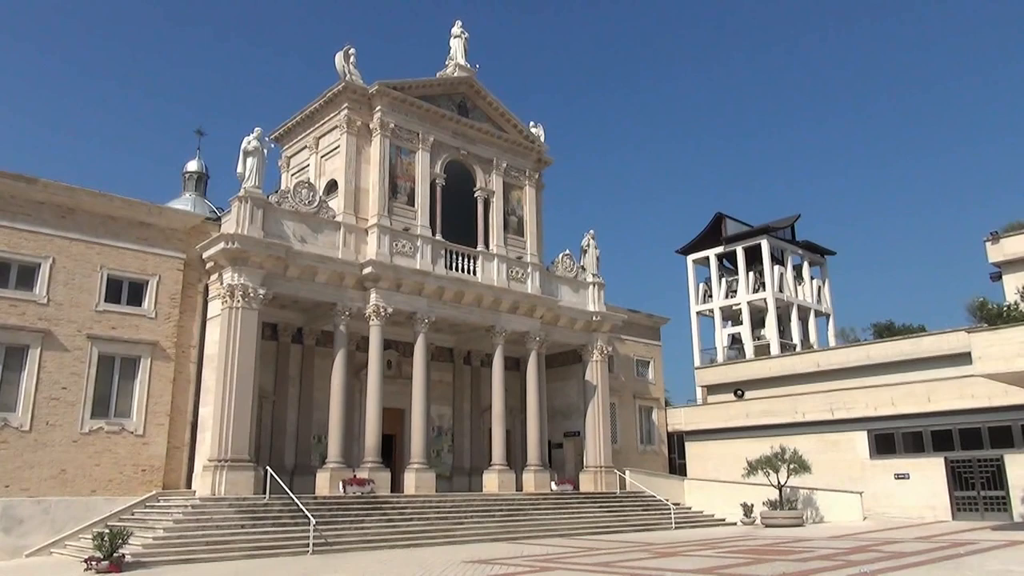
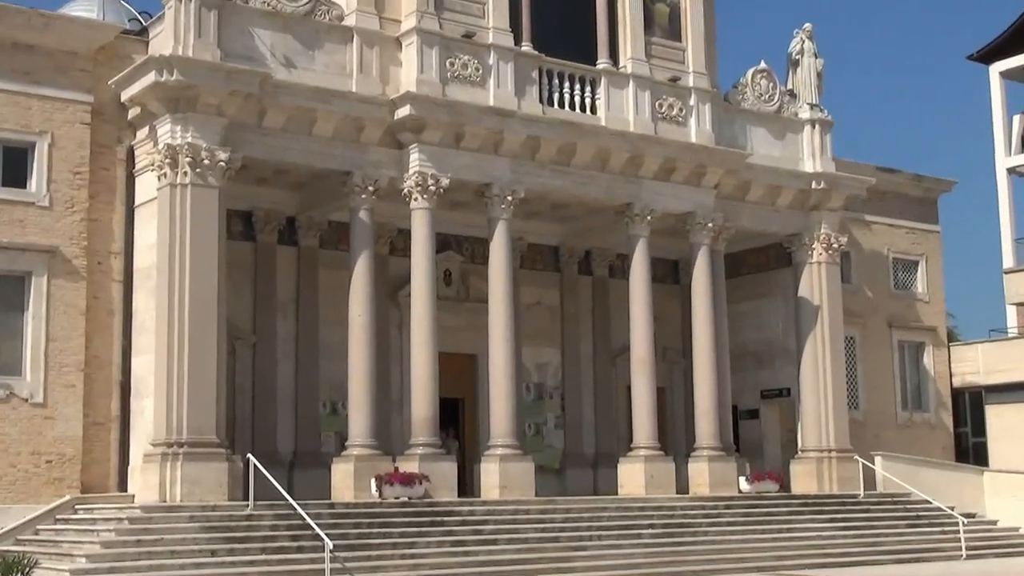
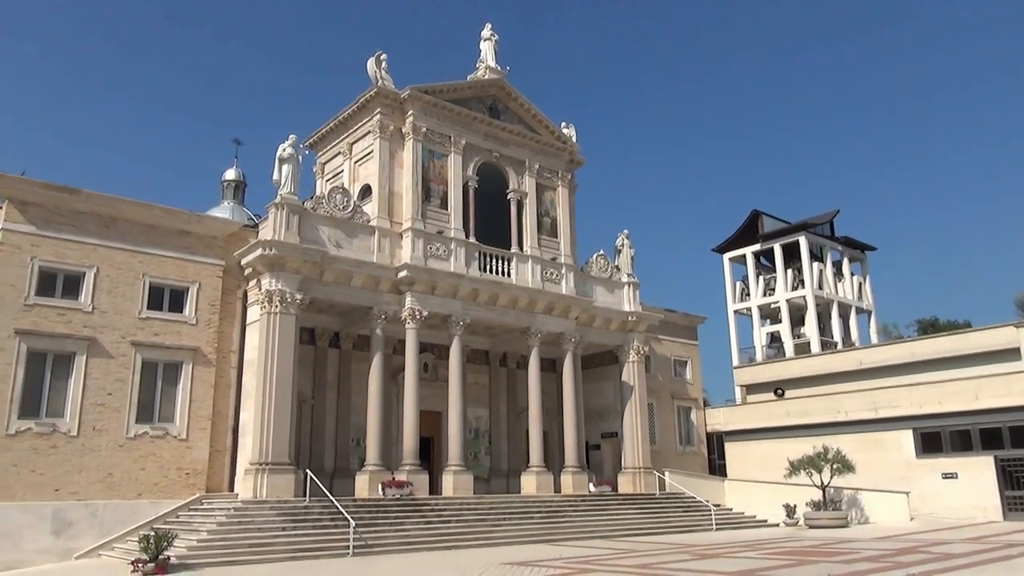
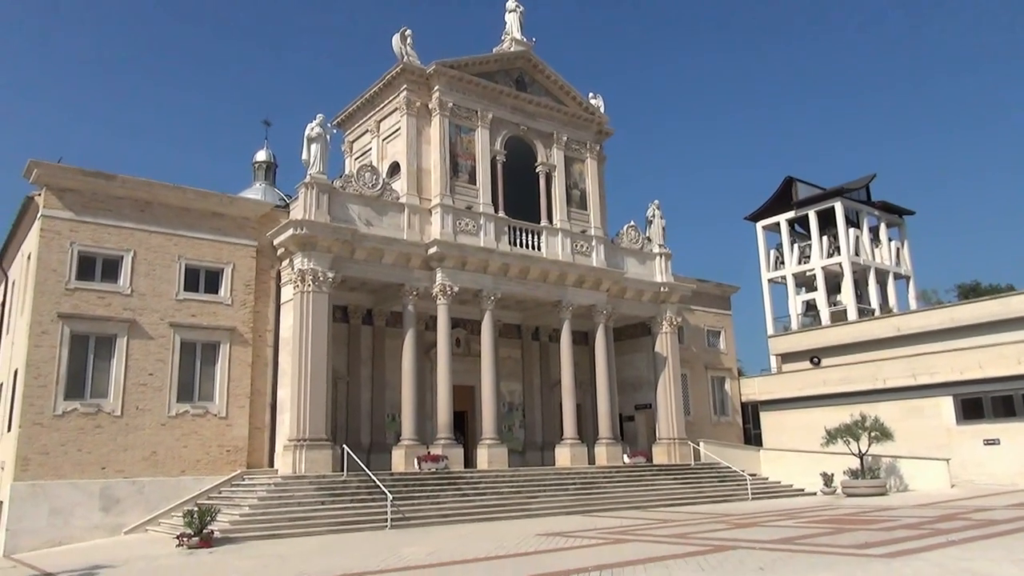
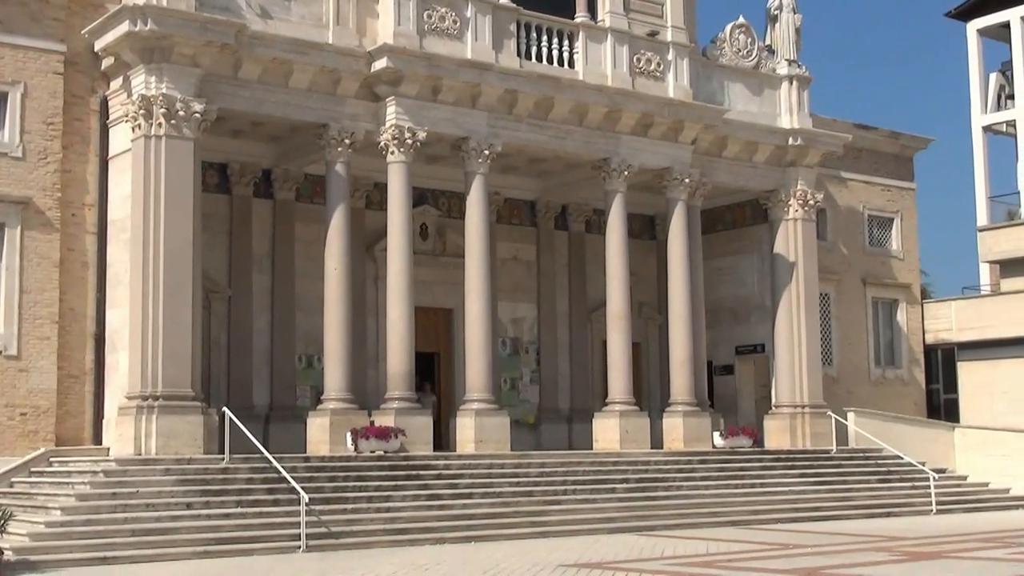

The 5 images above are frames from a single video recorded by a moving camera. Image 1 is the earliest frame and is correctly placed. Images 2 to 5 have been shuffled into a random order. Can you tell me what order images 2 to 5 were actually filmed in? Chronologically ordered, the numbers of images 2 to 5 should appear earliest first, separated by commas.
3, 4, 2, 5
